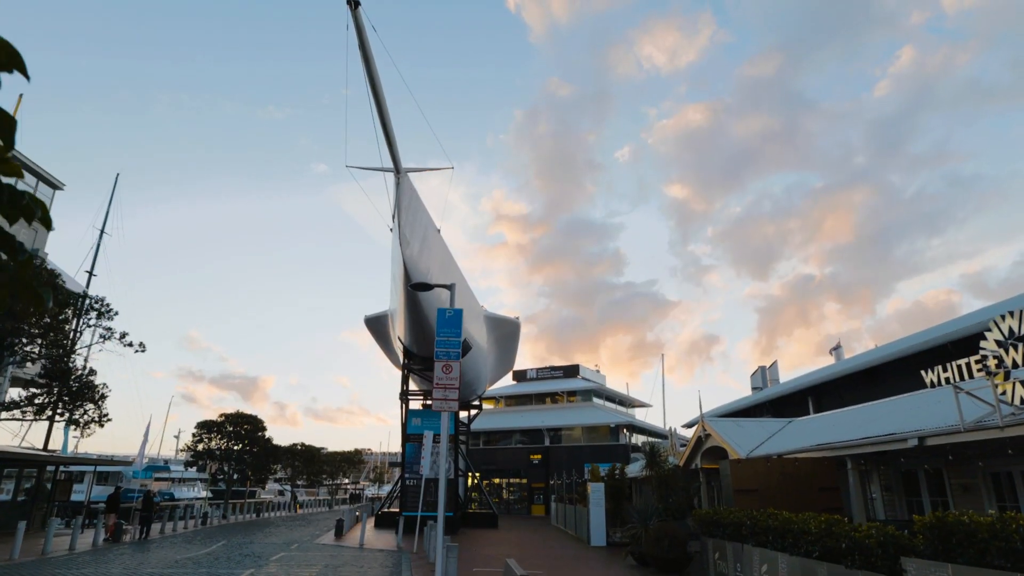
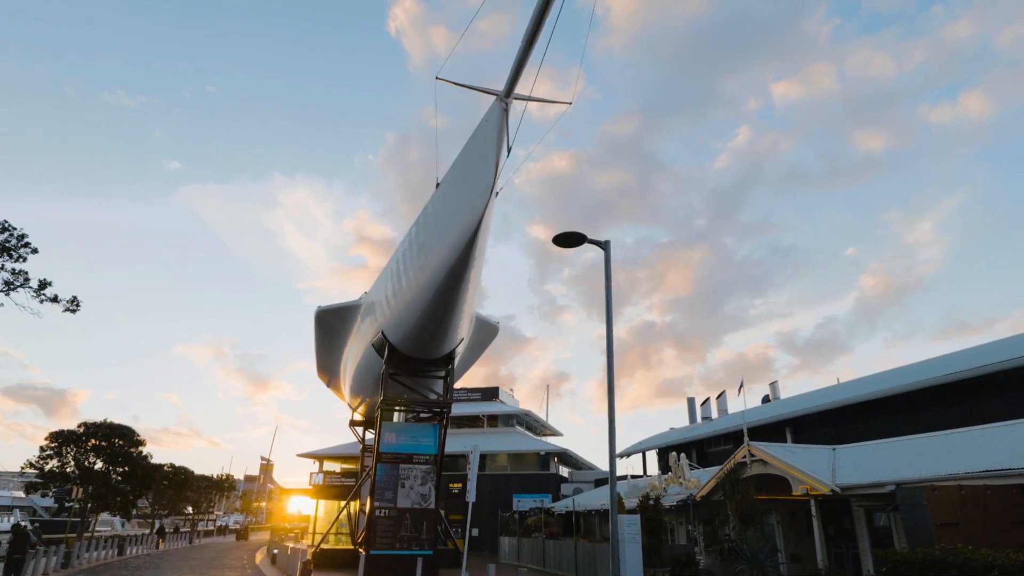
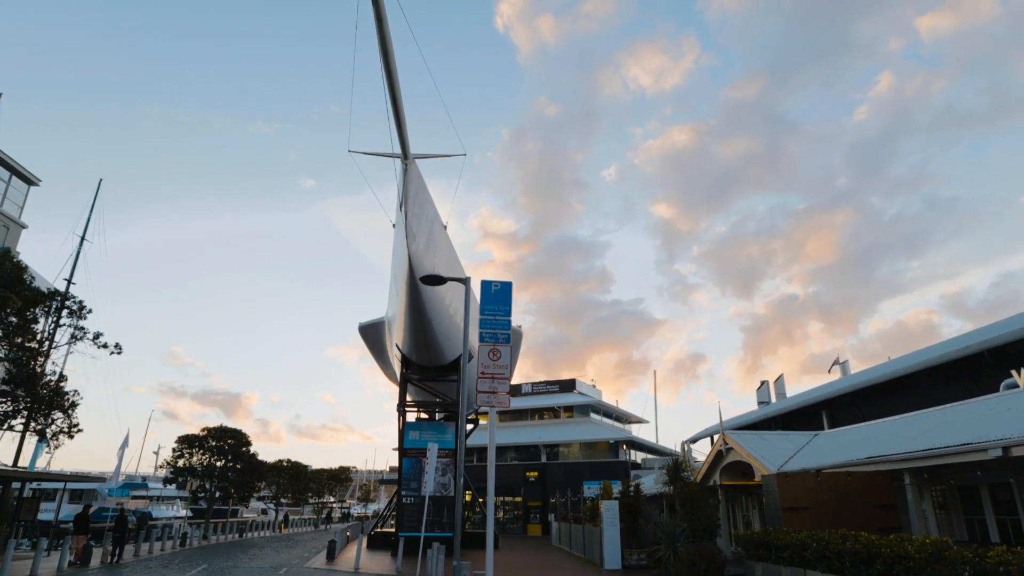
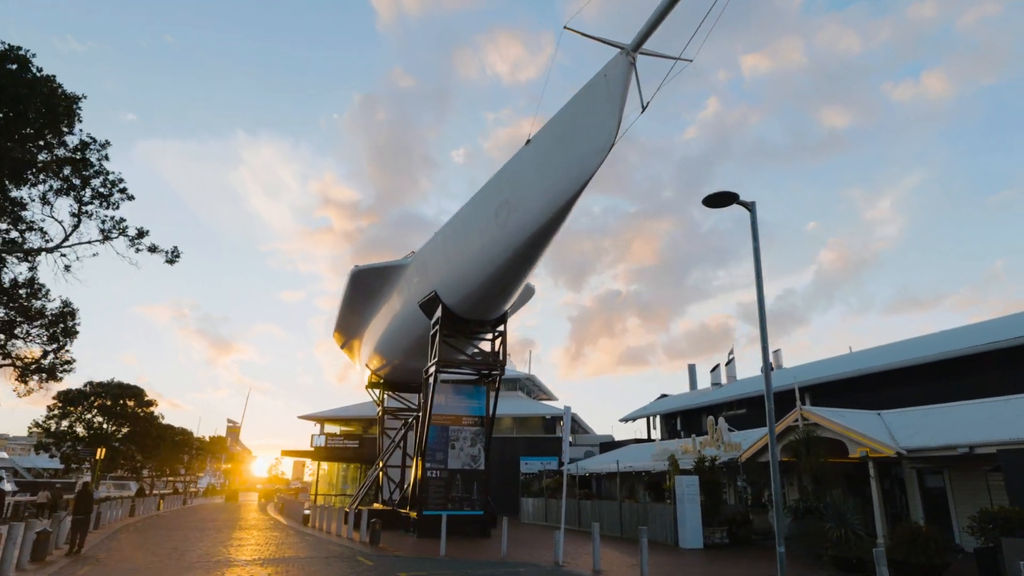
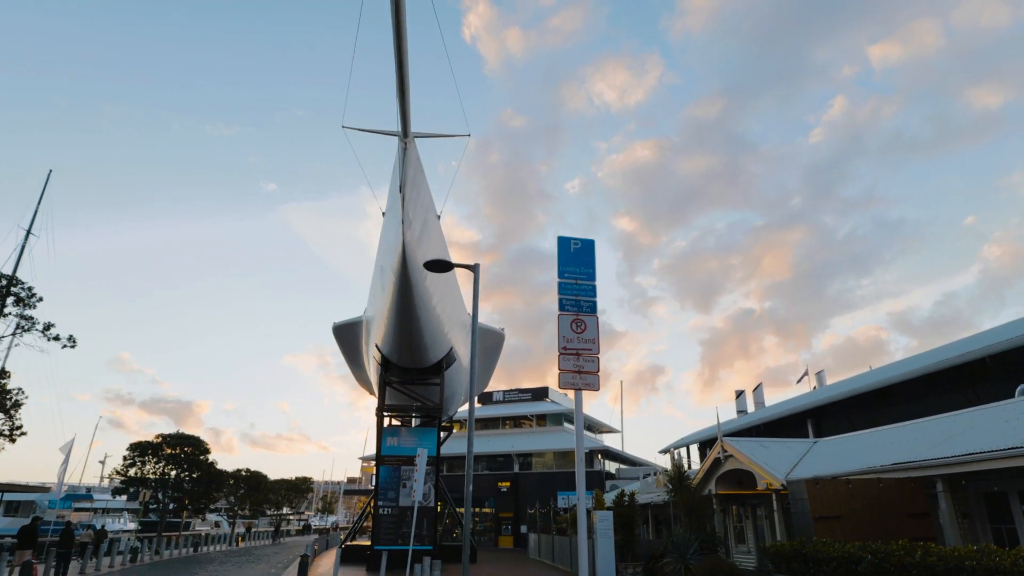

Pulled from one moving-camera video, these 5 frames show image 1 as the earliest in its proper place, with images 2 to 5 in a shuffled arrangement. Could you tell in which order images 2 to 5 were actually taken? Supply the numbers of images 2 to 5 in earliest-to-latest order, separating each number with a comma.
3, 5, 2, 4
